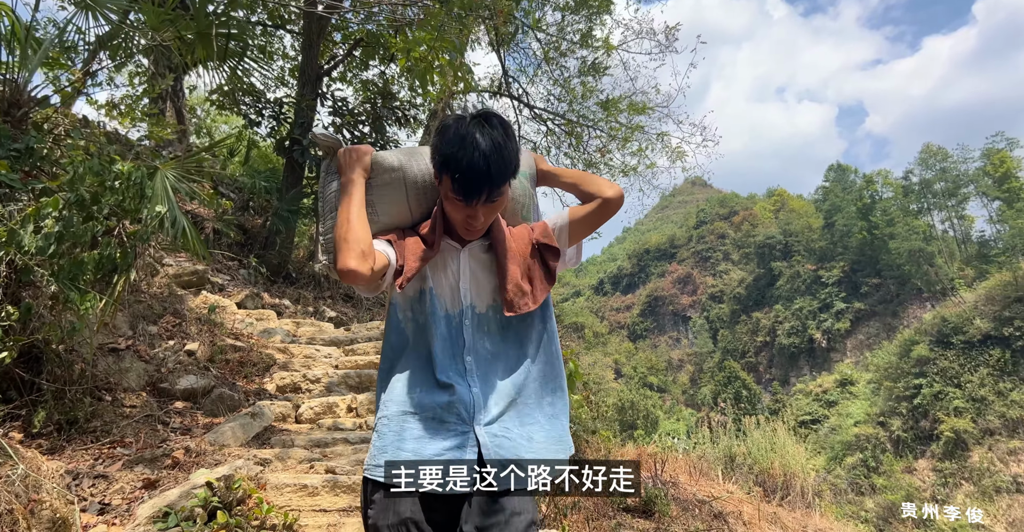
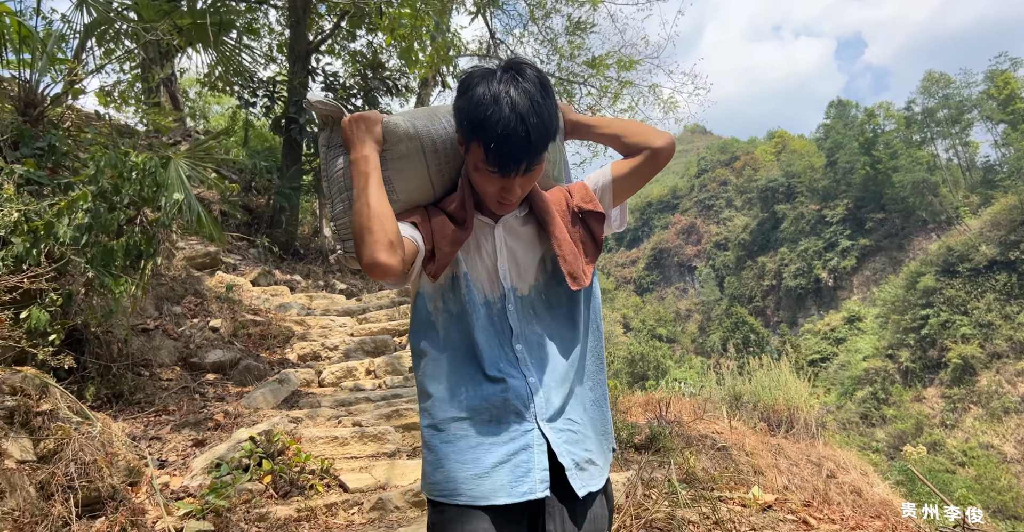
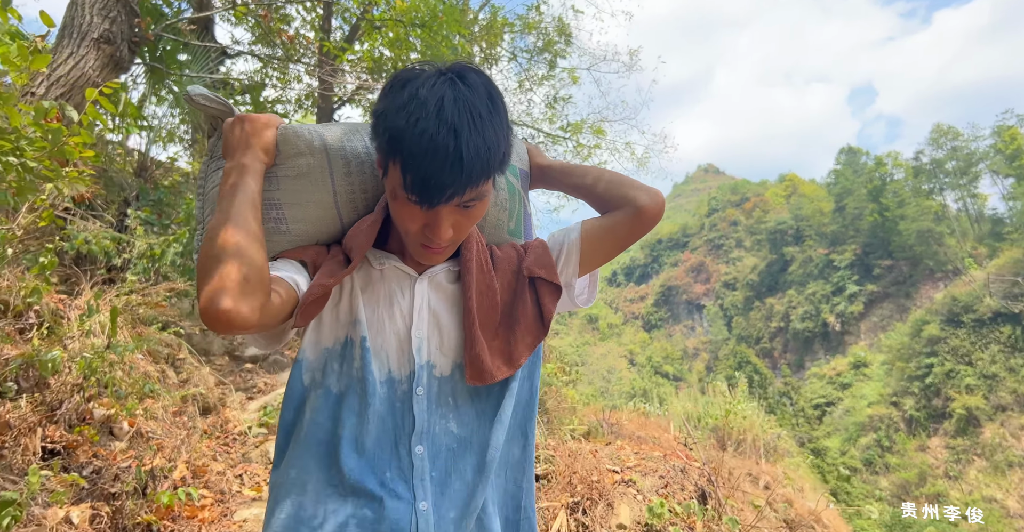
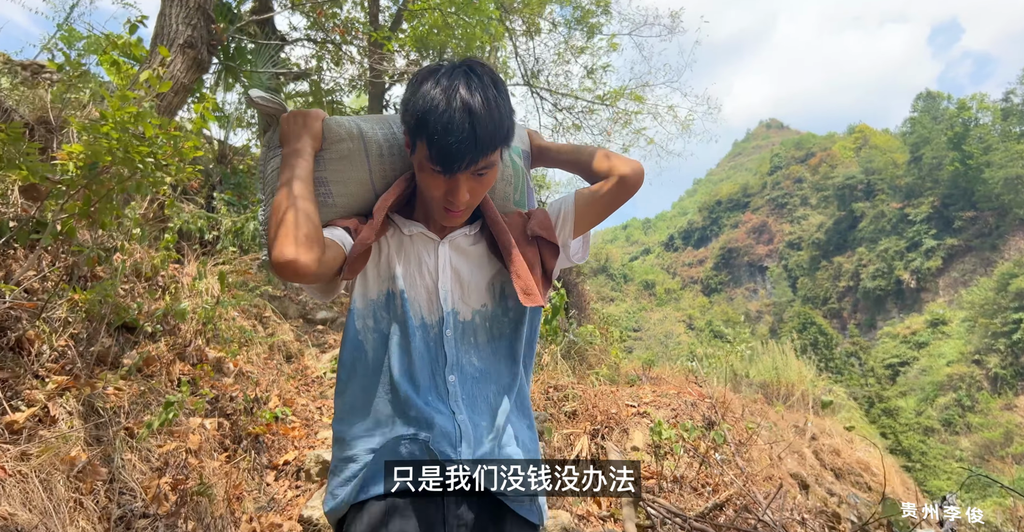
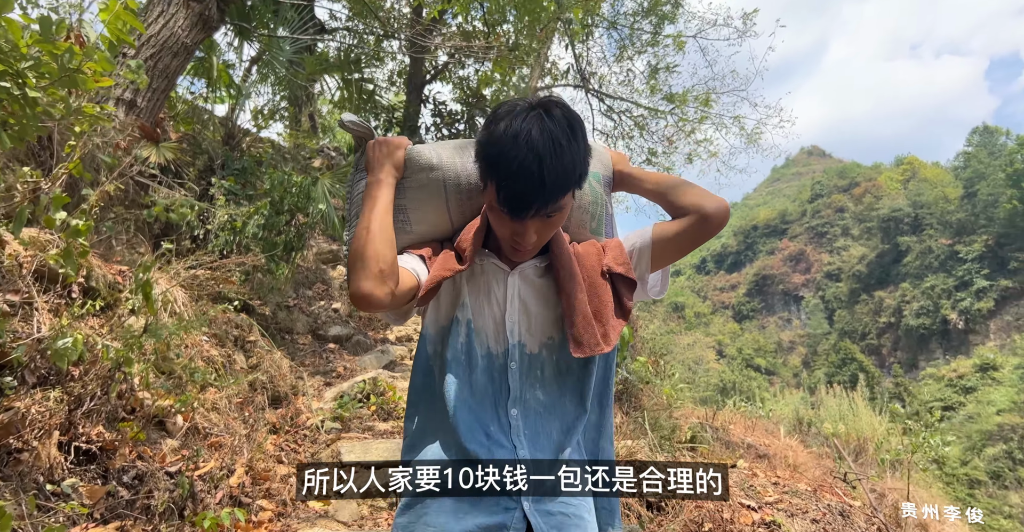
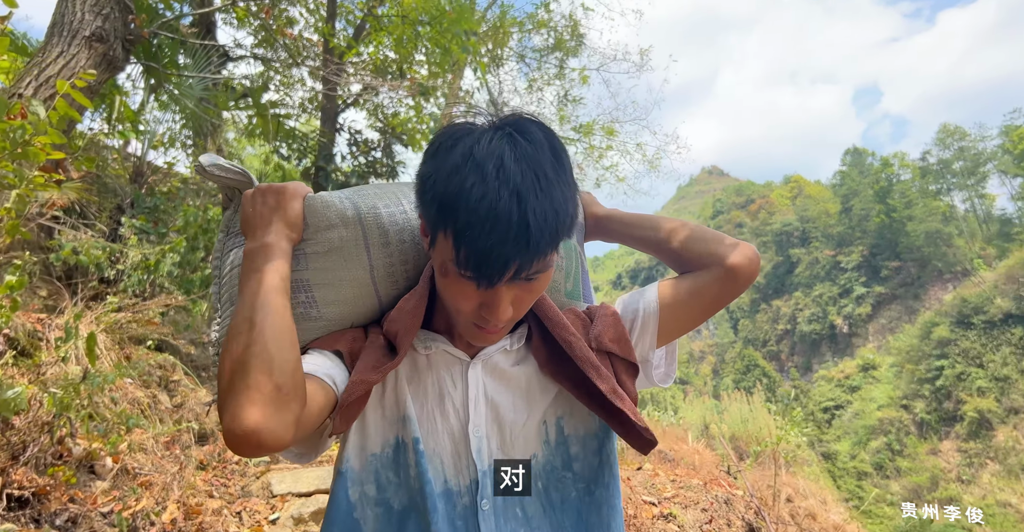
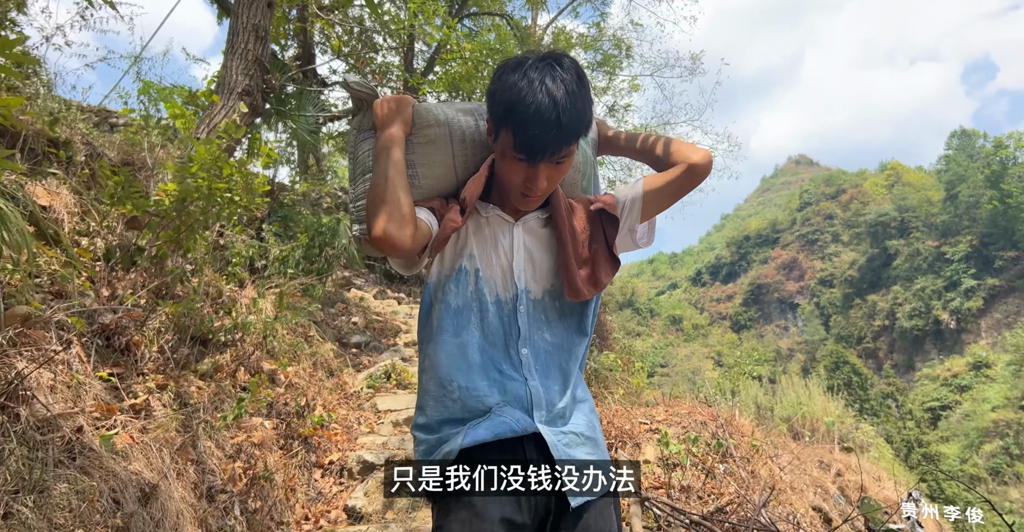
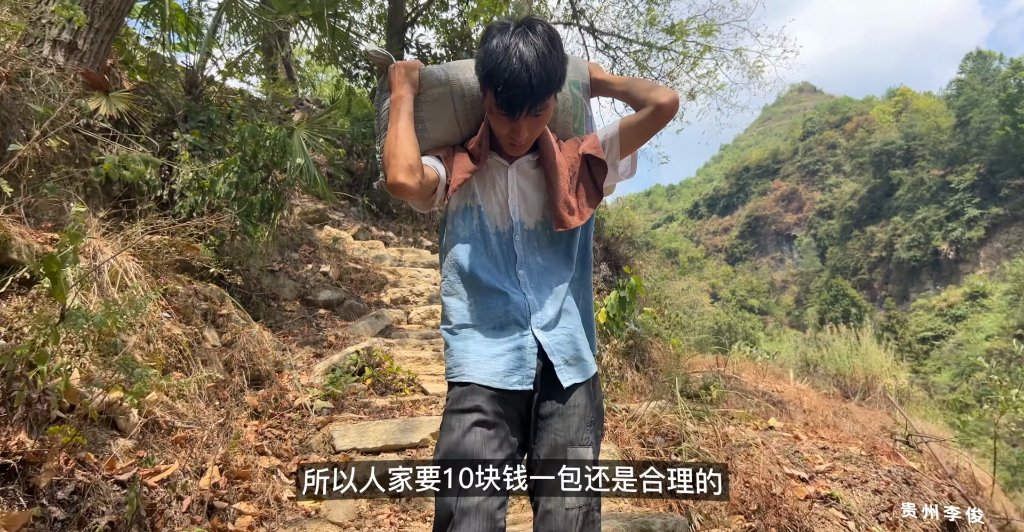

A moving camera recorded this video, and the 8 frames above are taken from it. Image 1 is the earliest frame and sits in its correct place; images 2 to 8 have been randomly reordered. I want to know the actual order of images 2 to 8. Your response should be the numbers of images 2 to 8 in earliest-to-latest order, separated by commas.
2, 8, 5, 6, 3, 4, 7
